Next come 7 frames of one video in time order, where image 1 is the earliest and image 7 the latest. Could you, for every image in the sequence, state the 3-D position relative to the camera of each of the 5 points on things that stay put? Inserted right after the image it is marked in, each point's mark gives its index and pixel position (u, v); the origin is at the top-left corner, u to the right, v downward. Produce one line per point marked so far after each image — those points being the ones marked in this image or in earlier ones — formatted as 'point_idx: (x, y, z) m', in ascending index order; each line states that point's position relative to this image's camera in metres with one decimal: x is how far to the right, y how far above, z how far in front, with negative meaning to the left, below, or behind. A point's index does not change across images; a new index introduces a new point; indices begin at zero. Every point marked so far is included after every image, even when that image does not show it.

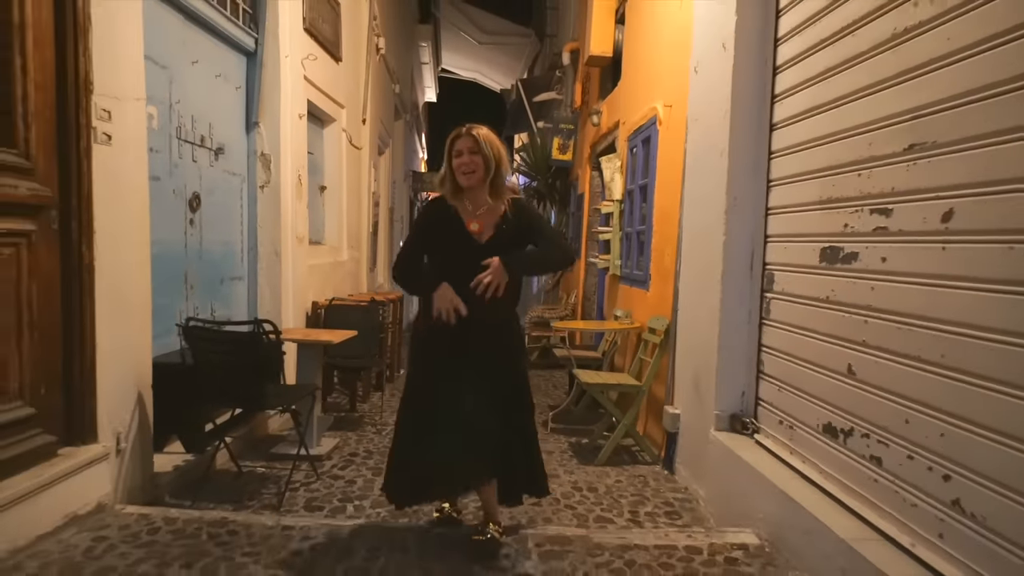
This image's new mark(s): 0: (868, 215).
0: (+1.2, +0.2, +2.1) m
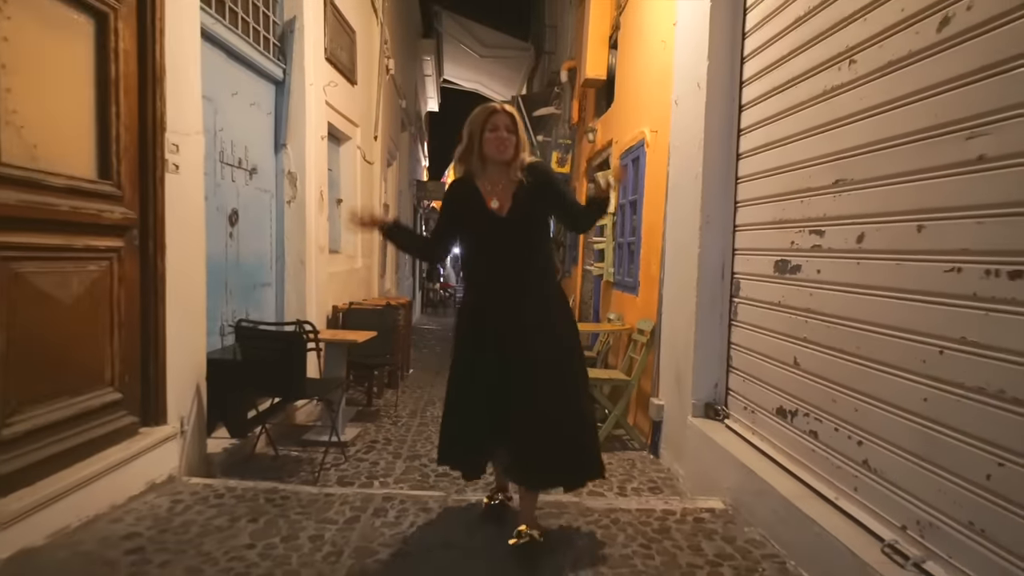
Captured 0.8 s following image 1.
0: (+1.2, +0.2, +2.6) m
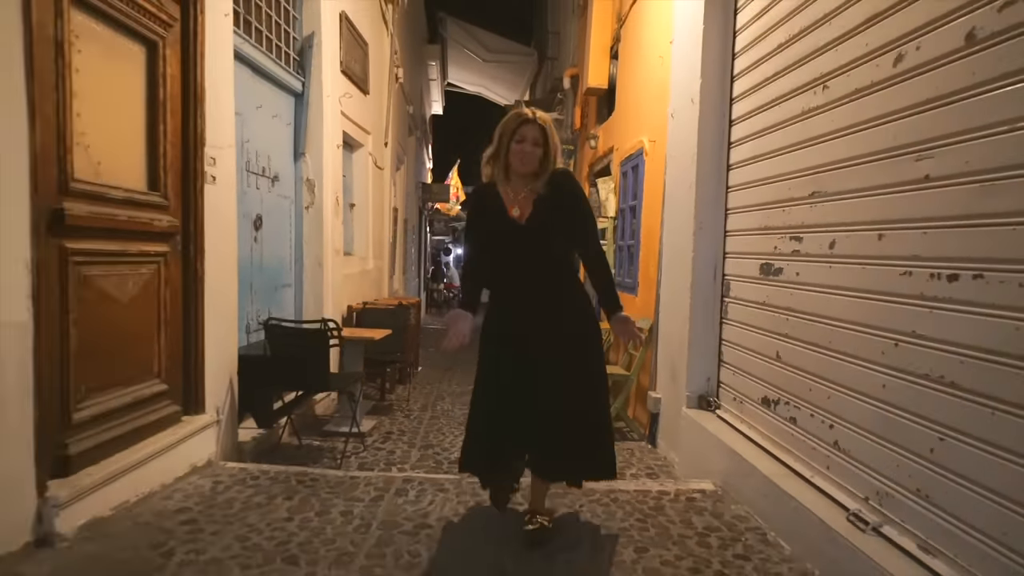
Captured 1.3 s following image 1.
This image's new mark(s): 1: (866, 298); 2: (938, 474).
0: (+1.3, +0.2, +2.9) m
1: (+1.3, 0.0, +2.3) m
2: (+1.3, -0.6, +1.9) m
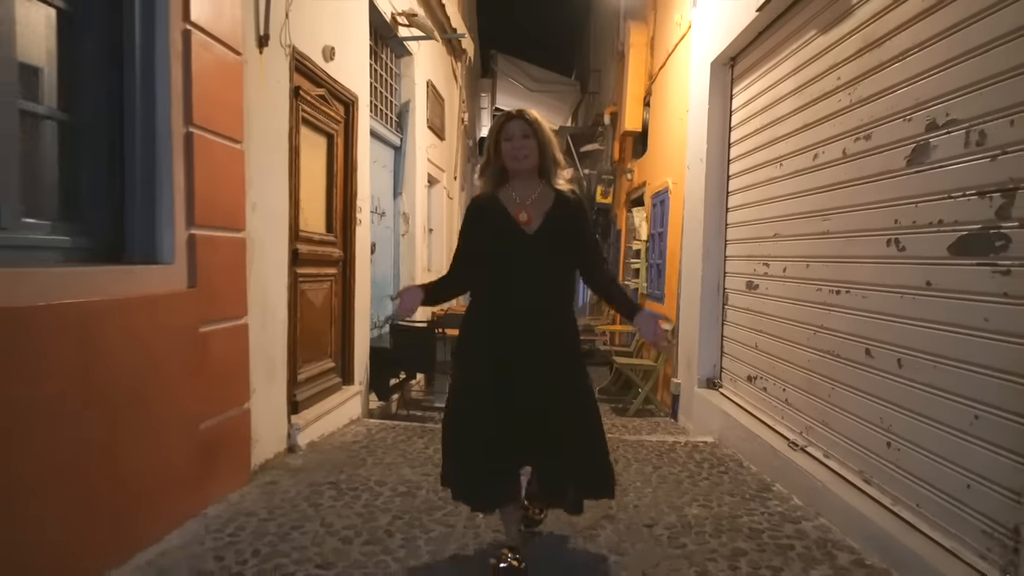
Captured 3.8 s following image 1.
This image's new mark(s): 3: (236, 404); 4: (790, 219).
0: (+1.6, +0.1, +4.2) m
1: (+1.6, -0.1, +3.6) m
2: (+1.6, -0.6, +3.2) m
3: (-1.3, -0.5, +3.0) m
4: (+1.6, +0.4, +3.8) m
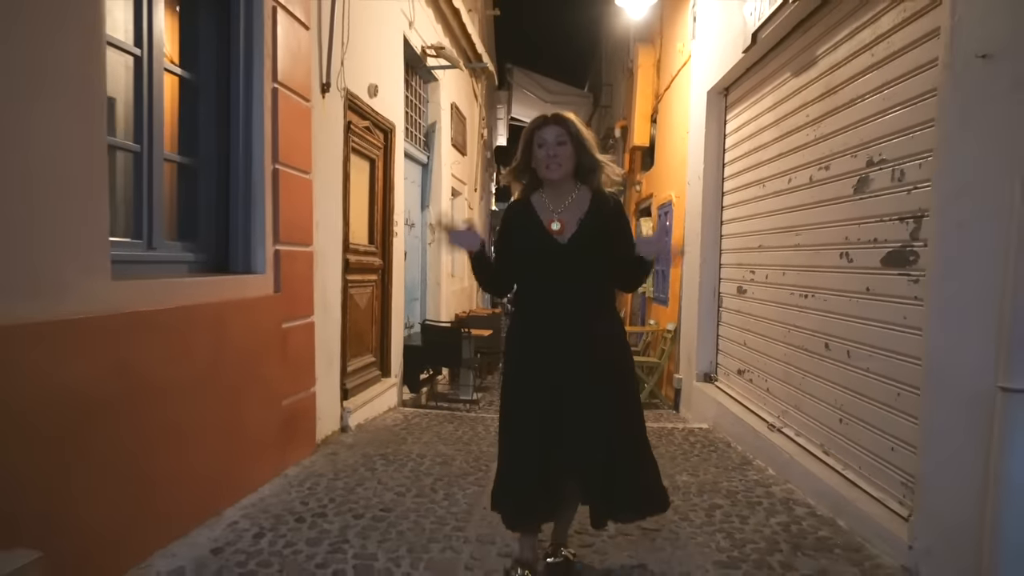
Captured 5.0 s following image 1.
0: (+1.8, +0.1, +4.8) m
1: (+1.8, -0.1, +4.2) m
2: (+1.7, -0.6, +3.8) m
3: (-1.2, -0.6, +3.7) m
4: (+1.8, +0.4, +4.4) m
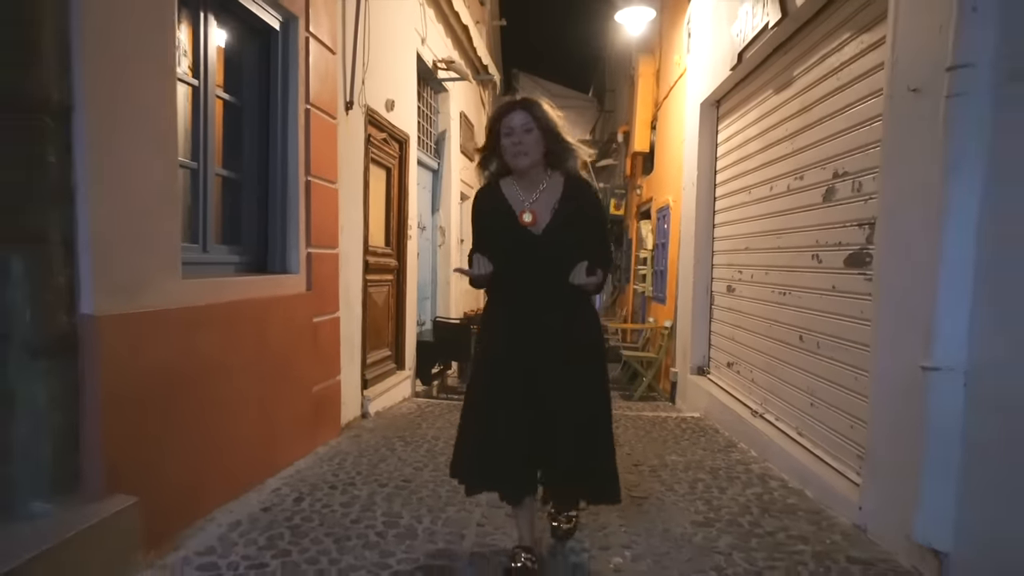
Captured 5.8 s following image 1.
0: (+1.8, +0.1, +5.2) m
1: (+1.8, -0.1, +4.6) m
2: (+1.8, -0.6, +4.2) m
3: (-1.1, -0.6, +4.1) m
4: (+1.8, +0.4, +4.8) m
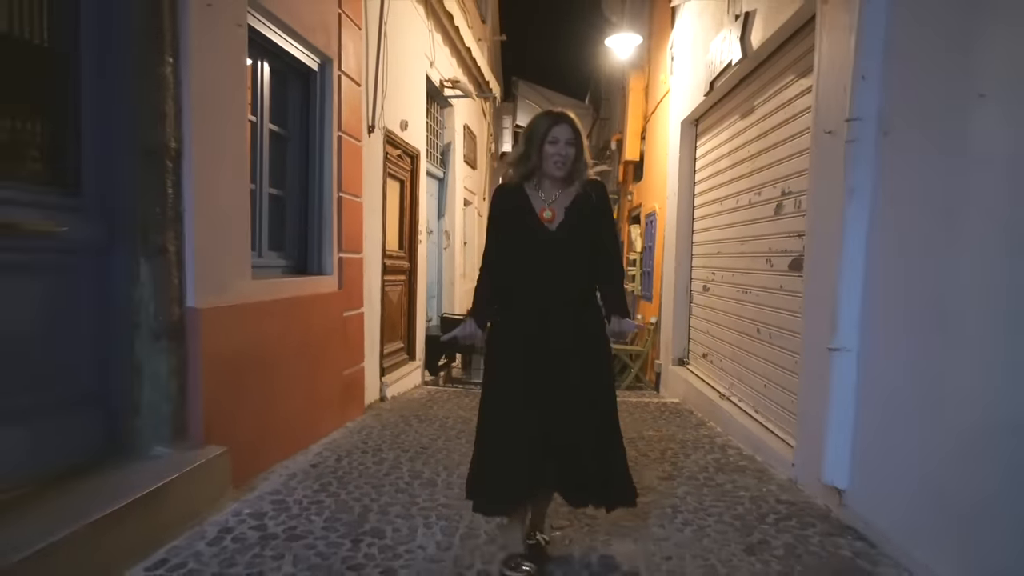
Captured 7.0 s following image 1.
0: (+1.8, +0.1, +5.9) m
1: (+1.8, -0.1, +5.3) m
2: (+1.8, -0.6, +4.9) m
3: (-1.1, -0.6, +4.8) m
4: (+1.8, +0.4, +5.4) m
